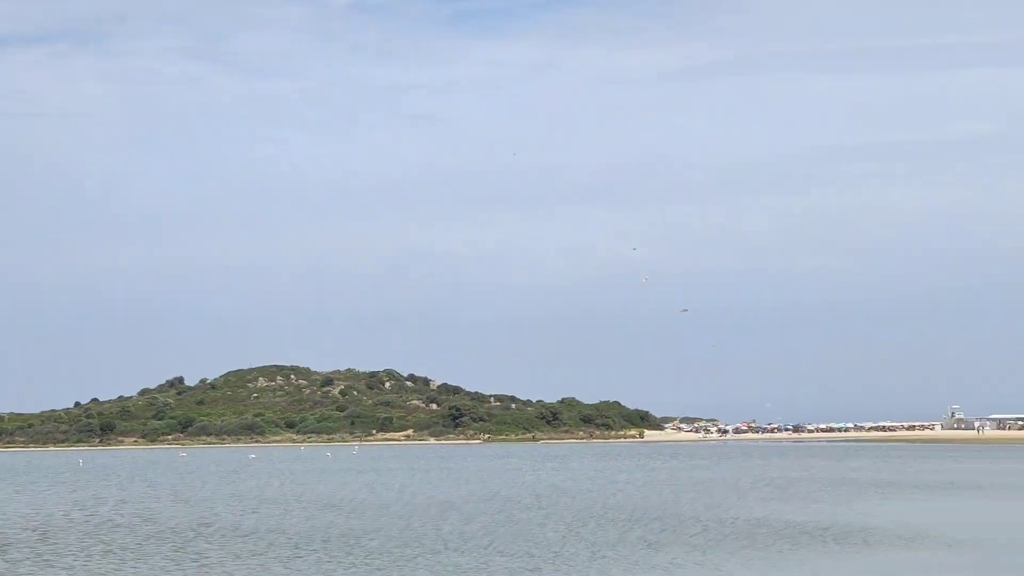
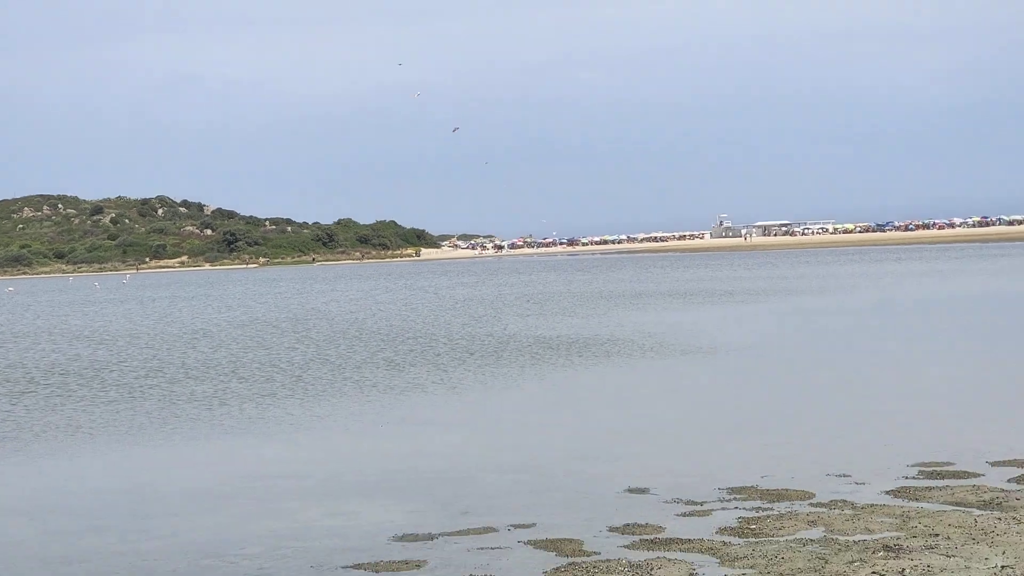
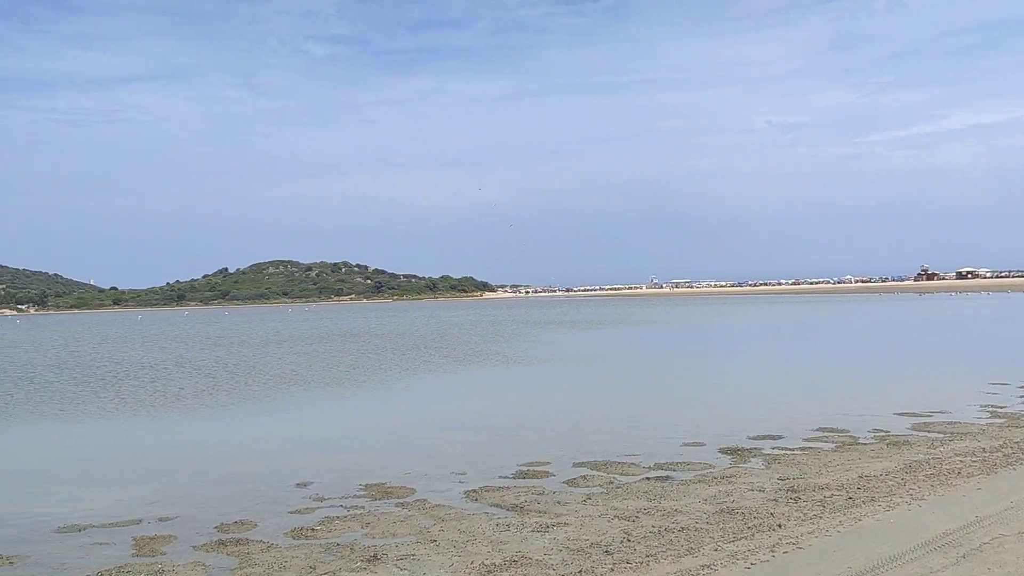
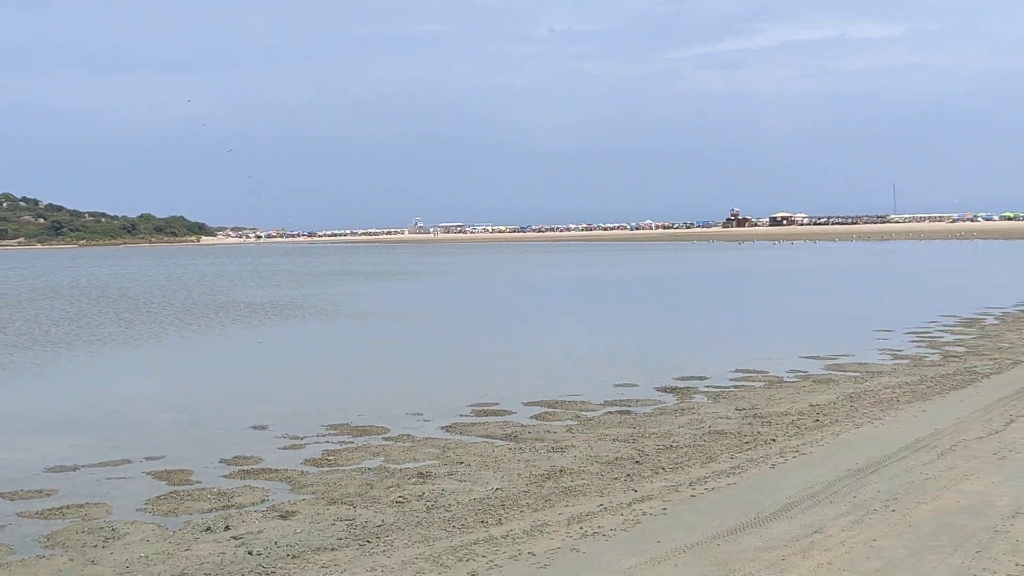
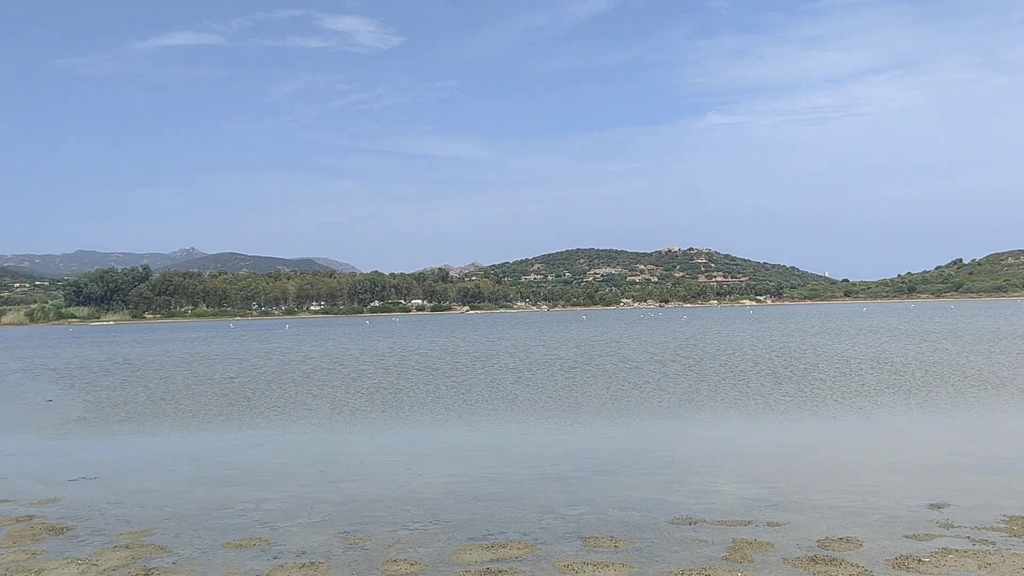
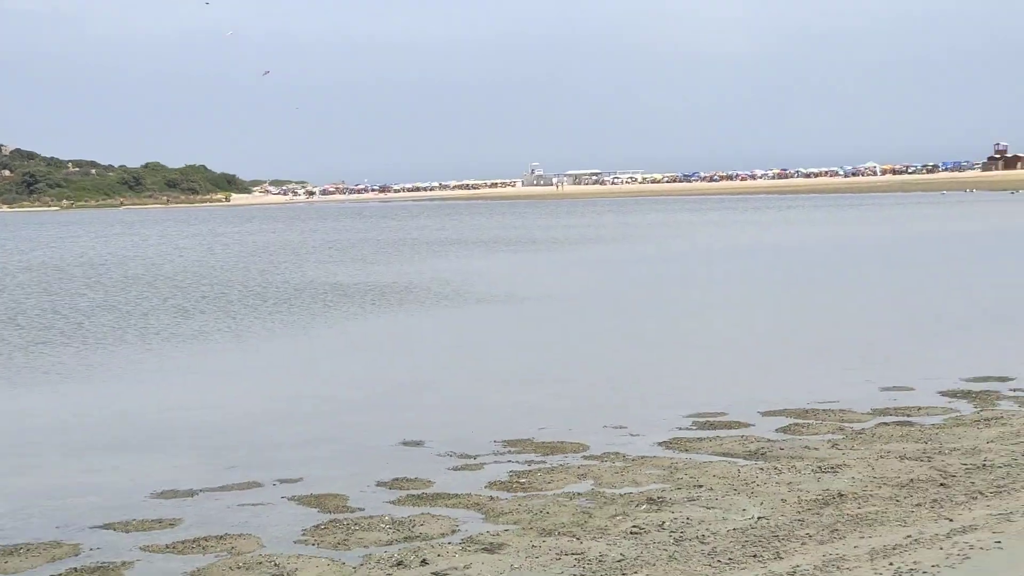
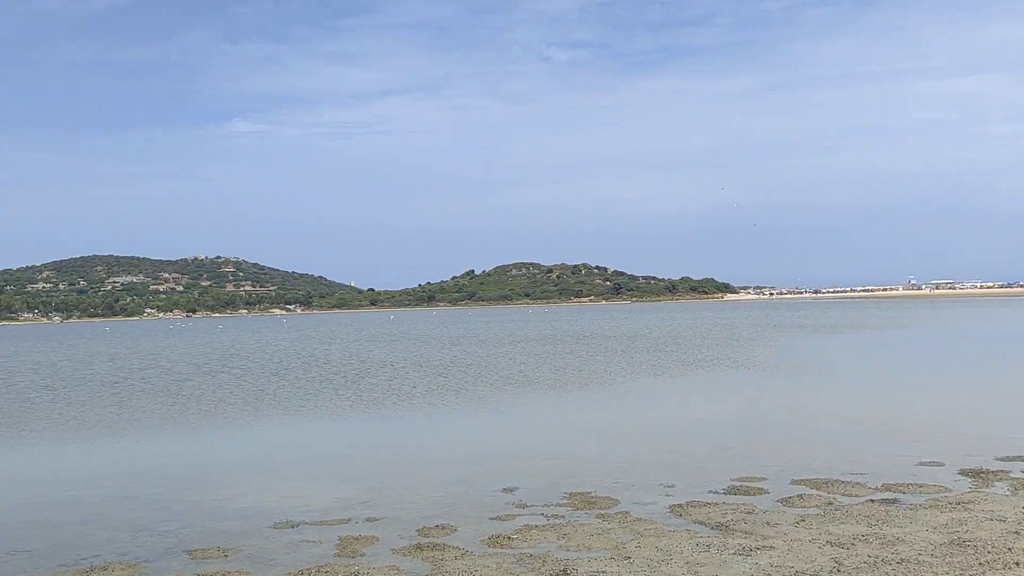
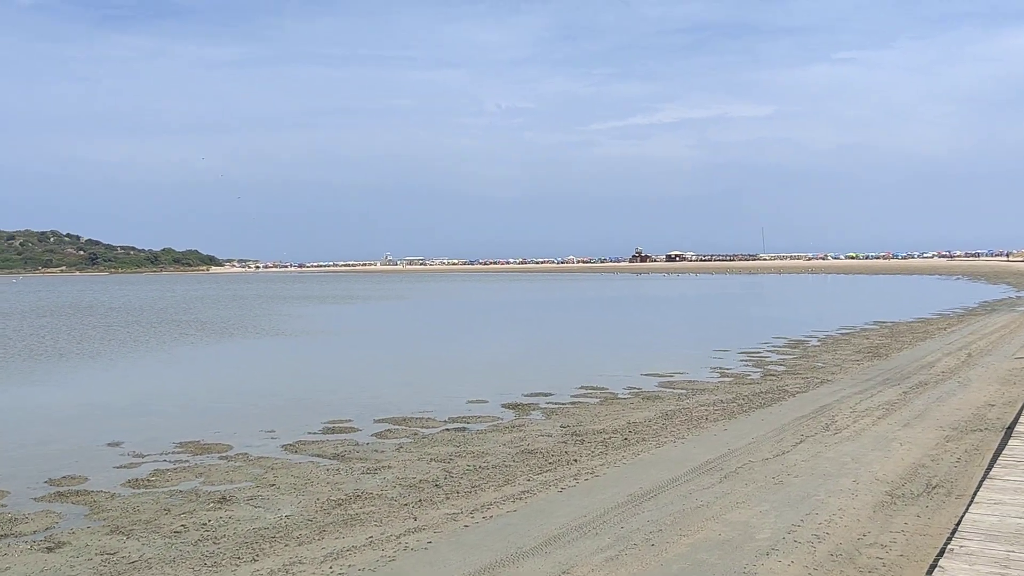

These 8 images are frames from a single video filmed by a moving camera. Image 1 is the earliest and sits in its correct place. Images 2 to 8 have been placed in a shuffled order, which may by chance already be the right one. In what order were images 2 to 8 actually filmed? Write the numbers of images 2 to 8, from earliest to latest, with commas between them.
2, 6, 4, 8, 3, 7, 5
